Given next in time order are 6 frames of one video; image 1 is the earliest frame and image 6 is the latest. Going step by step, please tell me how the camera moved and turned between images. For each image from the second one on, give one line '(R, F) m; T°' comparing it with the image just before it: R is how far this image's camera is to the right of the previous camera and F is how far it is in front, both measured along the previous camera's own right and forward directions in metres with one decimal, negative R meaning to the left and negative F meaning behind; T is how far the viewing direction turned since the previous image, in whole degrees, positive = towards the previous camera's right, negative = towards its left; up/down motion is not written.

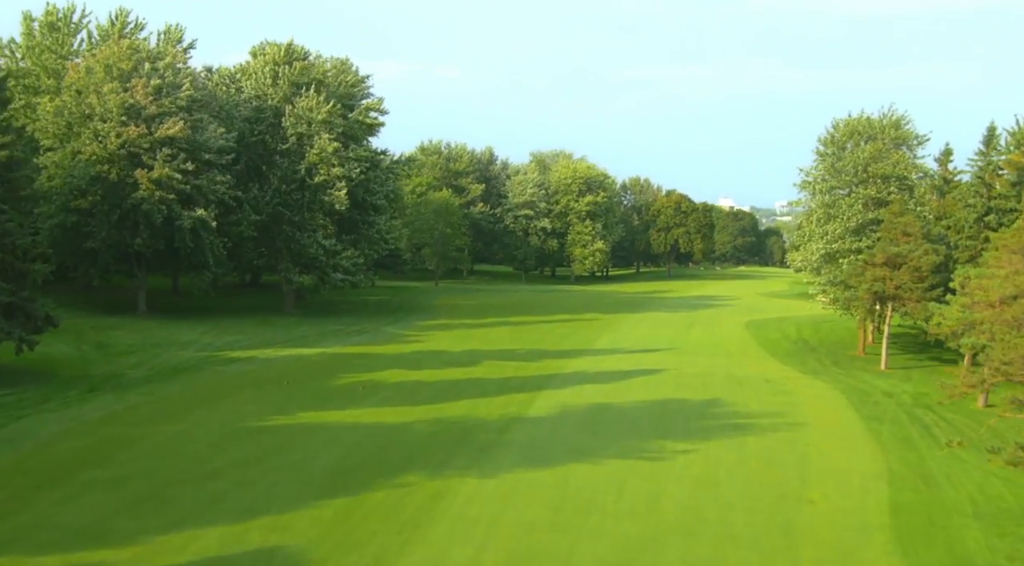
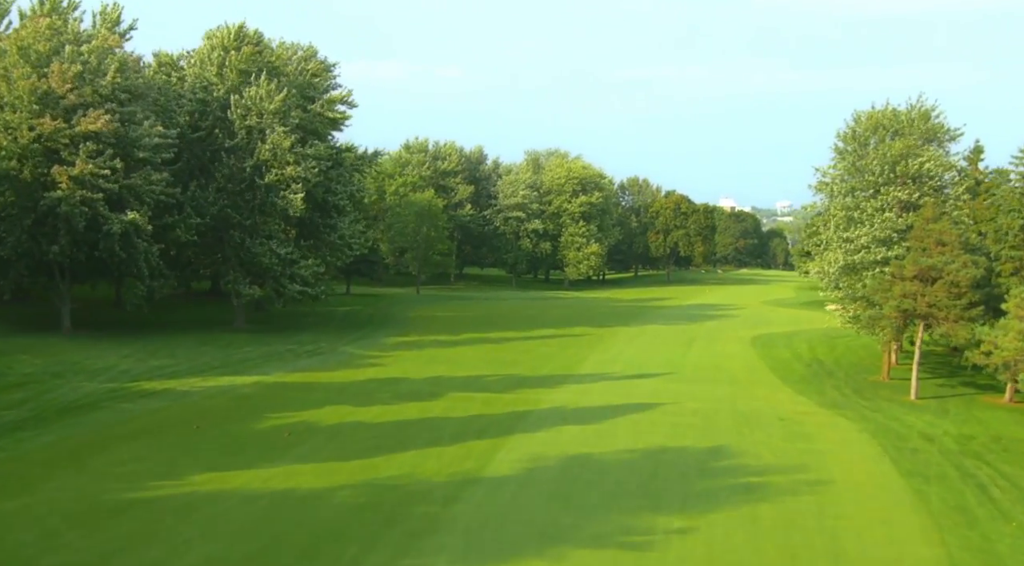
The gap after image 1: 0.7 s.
(+0.8, +4.8) m; 0°
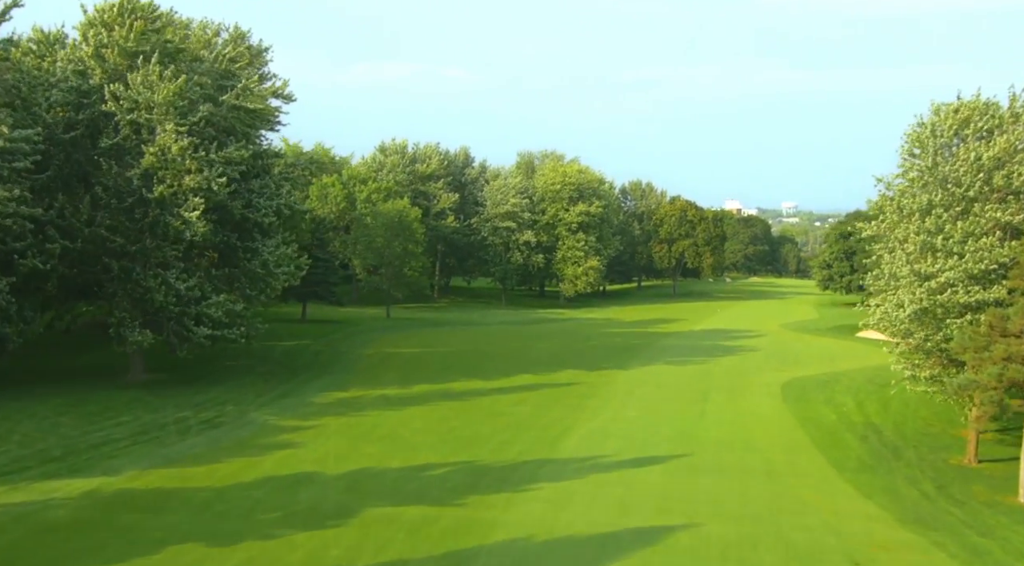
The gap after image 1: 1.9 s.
(+1.0, +8.4) m; 0°
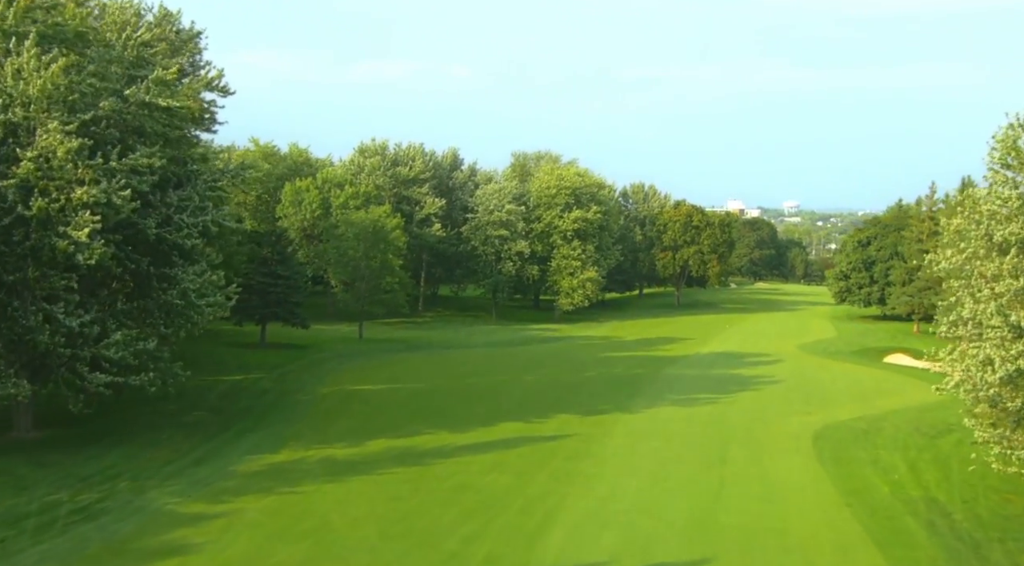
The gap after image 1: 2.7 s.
(+0.6, +5.9) m; 0°
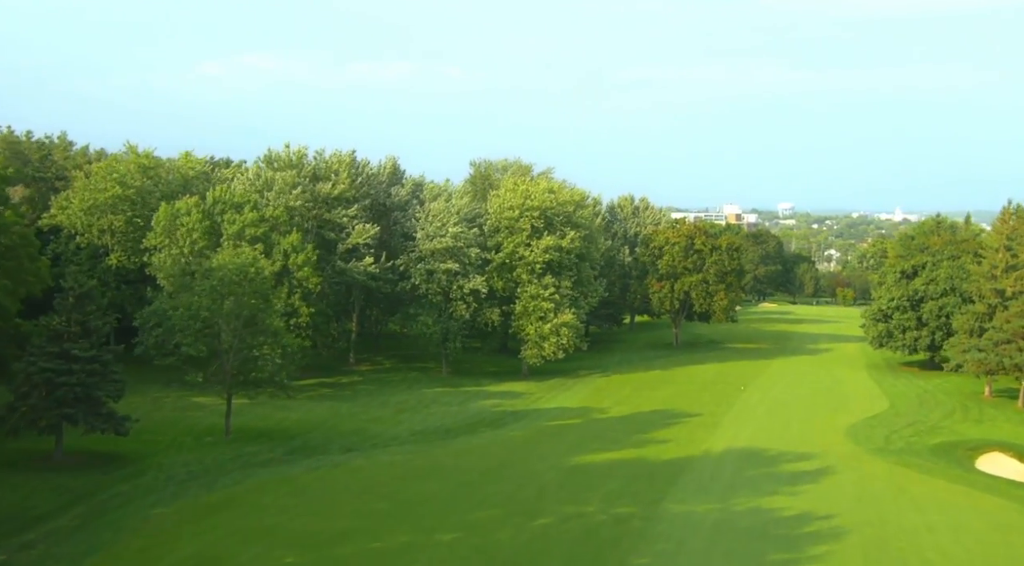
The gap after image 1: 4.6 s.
(+2.0, +15.5) m; 0°
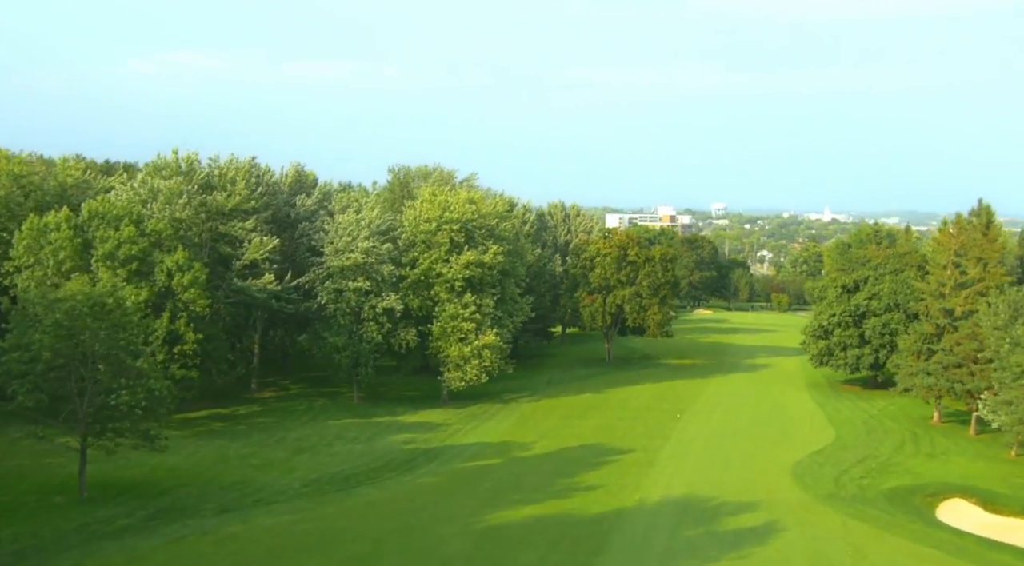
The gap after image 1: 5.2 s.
(+0.9, +4.5) m; +3°
